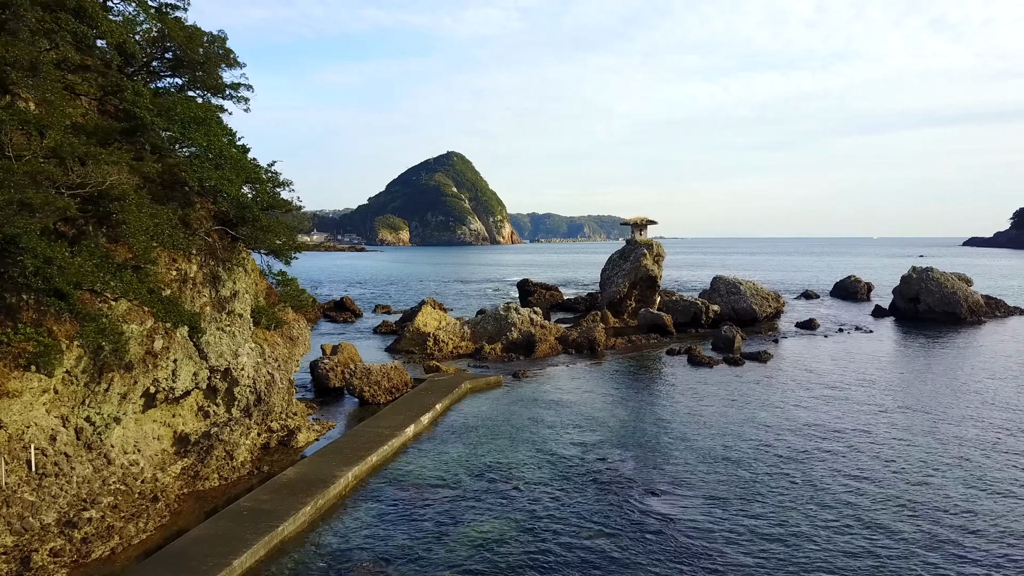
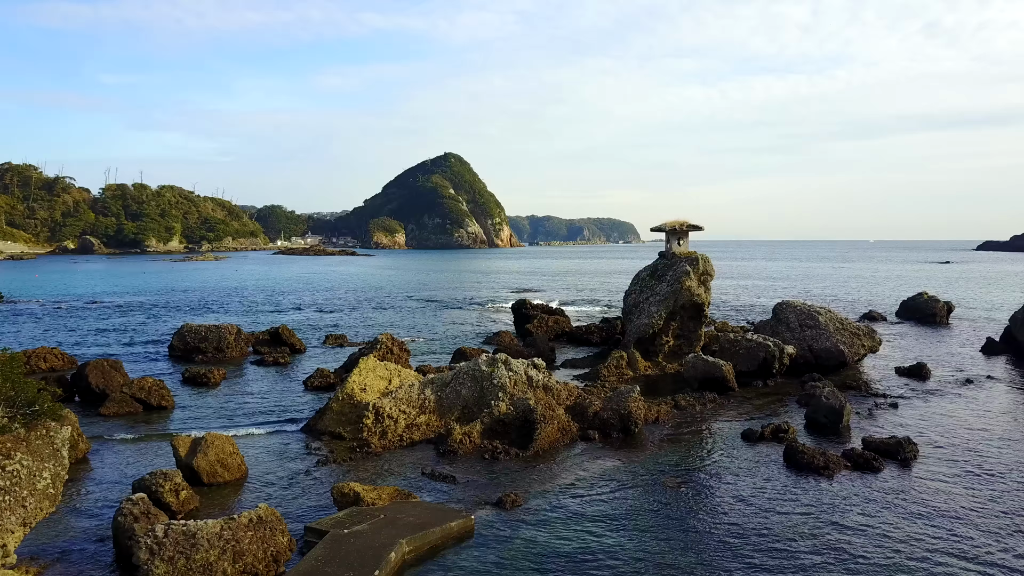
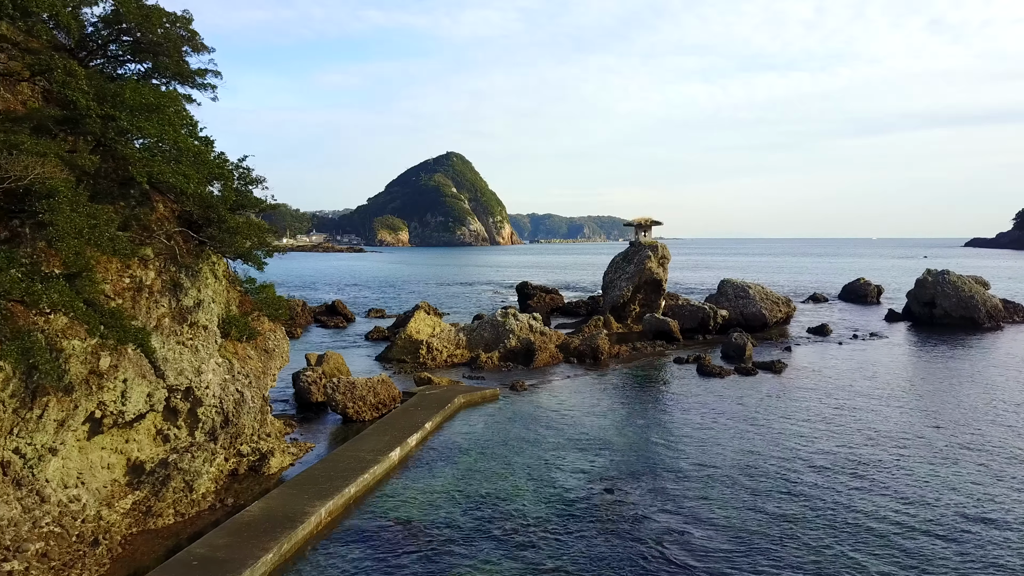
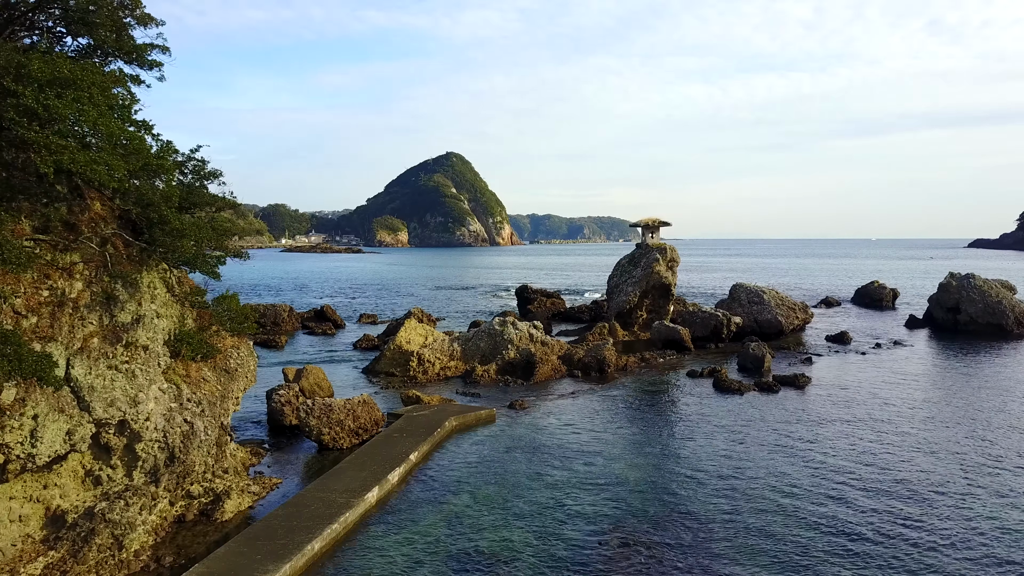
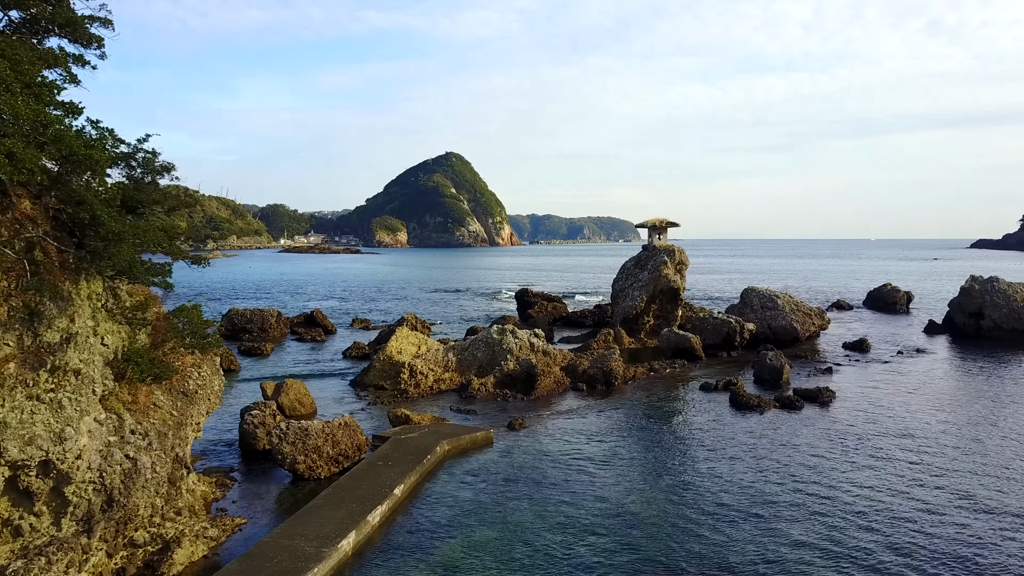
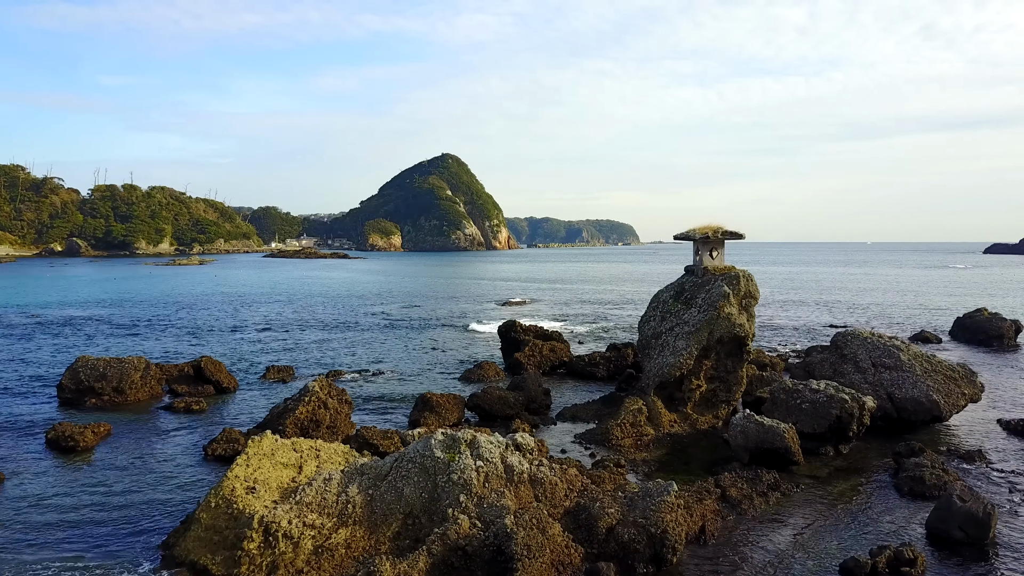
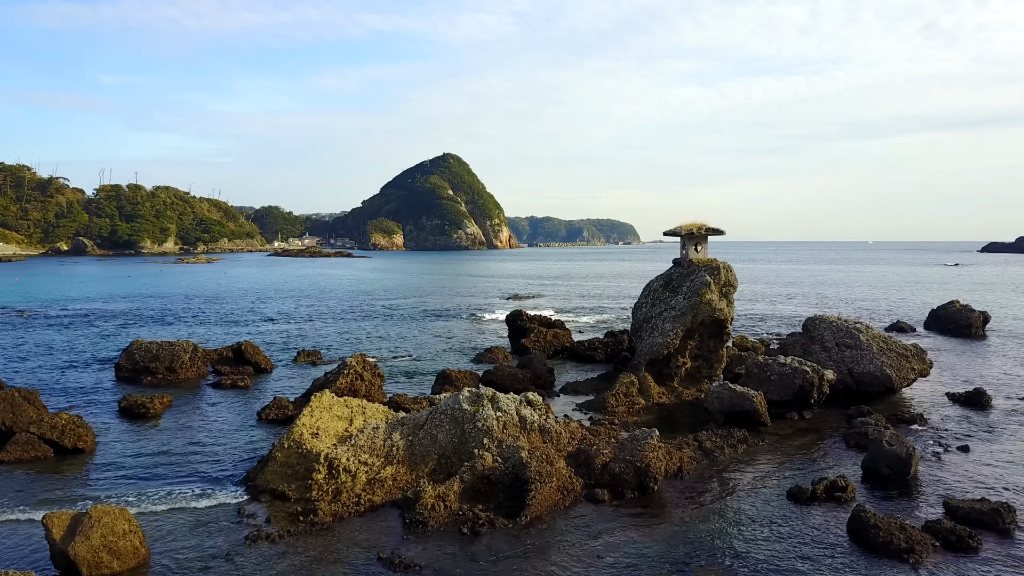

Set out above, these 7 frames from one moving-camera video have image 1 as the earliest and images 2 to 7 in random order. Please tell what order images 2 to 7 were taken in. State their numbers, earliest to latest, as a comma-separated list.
3, 4, 5, 2, 7, 6
